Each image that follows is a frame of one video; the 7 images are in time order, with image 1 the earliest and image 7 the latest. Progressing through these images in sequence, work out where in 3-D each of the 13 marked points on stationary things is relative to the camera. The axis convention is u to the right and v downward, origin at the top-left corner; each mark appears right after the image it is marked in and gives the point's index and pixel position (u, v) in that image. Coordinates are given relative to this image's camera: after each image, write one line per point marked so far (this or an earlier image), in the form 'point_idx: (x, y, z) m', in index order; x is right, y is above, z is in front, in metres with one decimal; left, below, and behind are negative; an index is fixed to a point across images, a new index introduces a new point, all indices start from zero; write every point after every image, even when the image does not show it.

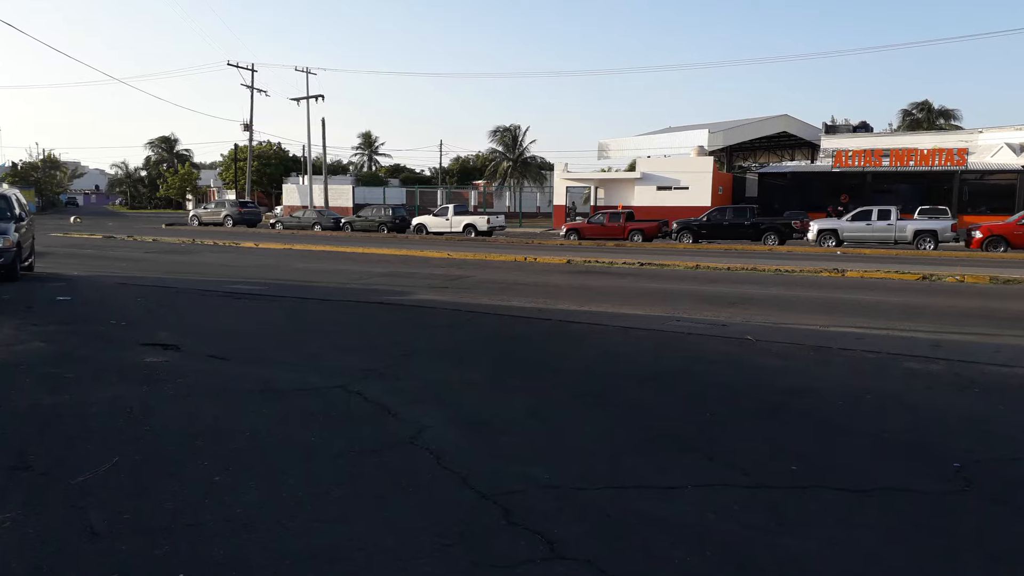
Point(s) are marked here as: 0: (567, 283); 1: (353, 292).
0: (+1.3, +0.1, +18.9) m
1: (-3.3, -0.1, +16.4) m
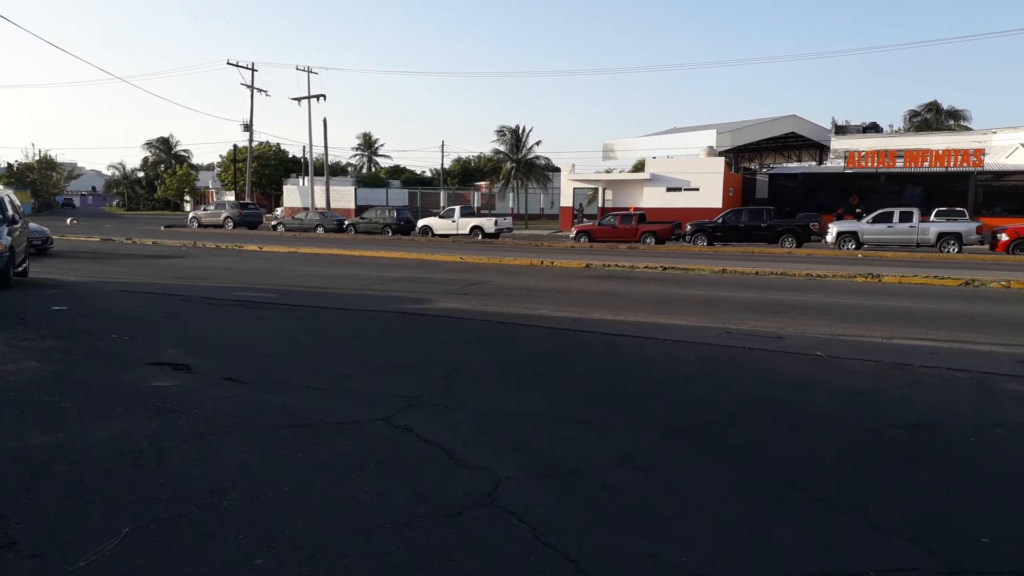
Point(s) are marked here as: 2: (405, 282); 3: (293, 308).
0: (+1.8, 0.0, +17.9) m
1: (-2.8, -0.2, +15.4) m
2: (-2.6, +0.1, +19.3) m
3: (-3.6, -0.3, +13.1) m
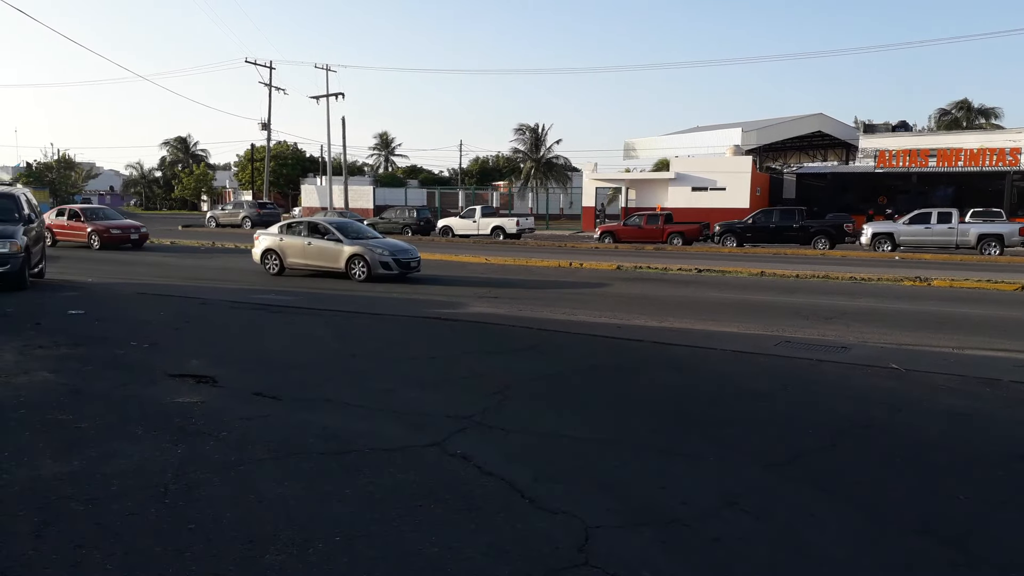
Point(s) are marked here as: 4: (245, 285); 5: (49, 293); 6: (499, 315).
0: (+2.5, -0.1, +17.1) m
1: (-2.1, -0.3, +14.7) m
2: (-1.9, +0.1, +18.7) m
3: (-3.0, -0.4, +12.5) m
4: (-5.9, +0.1, +17.4) m
5: (-8.4, -0.1, +14.3) m
6: (-0.2, -0.4, +13.3) m
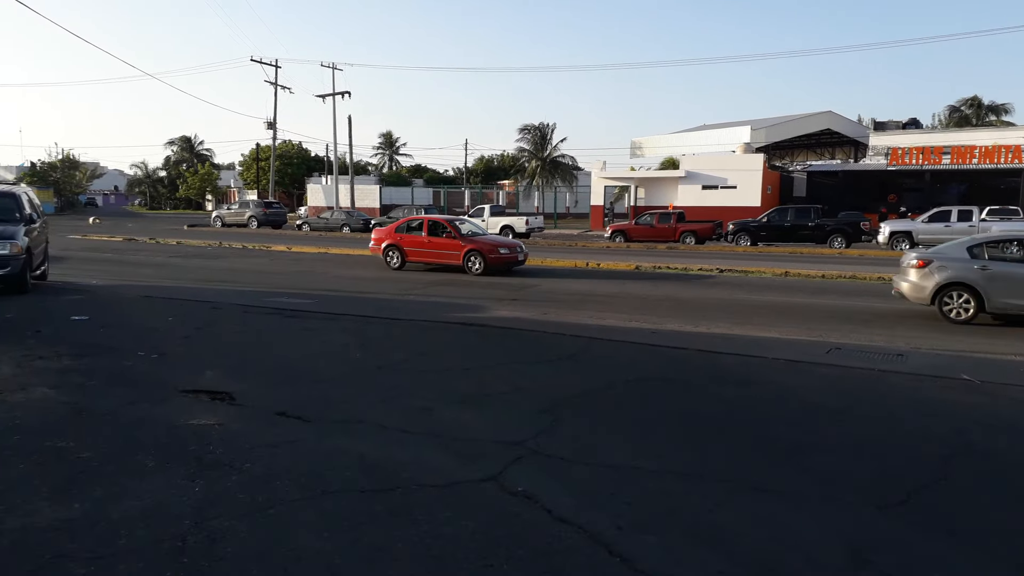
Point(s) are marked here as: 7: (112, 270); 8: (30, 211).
0: (+2.9, -0.1, +16.4) m
1: (-1.7, -0.3, +14.0) m
2: (-1.5, 0.0, +18.0) m
3: (-2.6, -0.4, +11.8) m
4: (-5.5, 0.0, +16.8) m
5: (-8.0, -0.1, +13.7) m
6: (+0.2, -0.5, +12.6) m
7: (-10.1, +0.4, +19.9) m
8: (-9.0, +1.4, +14.7) m
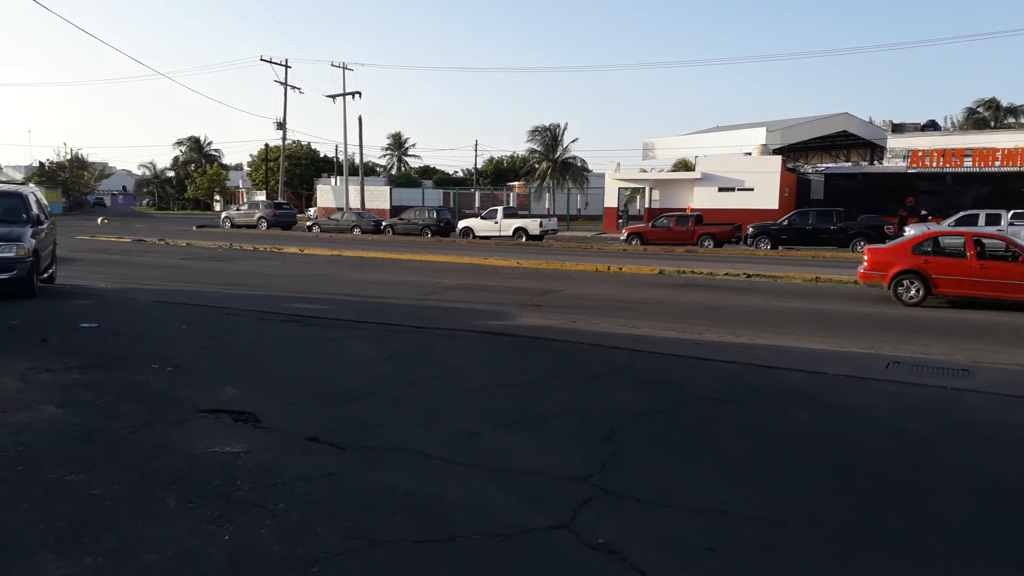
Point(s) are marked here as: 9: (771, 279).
0: (+3.3, -0.3, +15.8) m
1: (-1.3, -0.4, +13.4) m
2: (-1.0, -0.1, +17.4) m
3: (-2.2, -0.5, +11.2) m
4: (-5.0, -0.1, +16.2) m
5: (-7.5, -0.2, +13.1) m
6: (+0.6, -0.6, +12.0) m
7: (-9.6, +0.4, +19.4) m
8: (-8.5, +1.4, +14.2) m
9: (+6.5, +0.2, +19.8) m
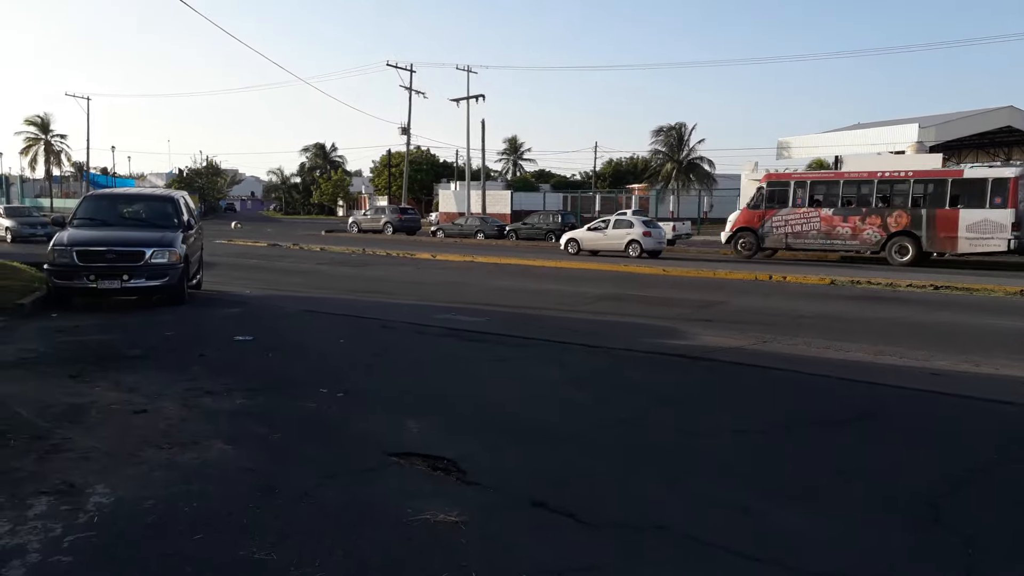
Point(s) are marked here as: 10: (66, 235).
0: (+6.3, -0.5, +13.8) m
1: (+1.4, -0.6, +12.1) m
2: (+2.2, -0.3, +16.0) m
3: (+0.2, -0.7, +10.0) m
4: (-1.9, -0.2, +15.4) m
5: (-4.9, -0.3, +12.6) m
6: (+3.1, -0.8, +10.4) m
7: (-6.0, +0.2, +19.1) m
8: (-5.7, +1.3, +13.8) m
9: (+9.9, -0.1, +17.4) m
10: (-6.8, +0.8, +12.1) m
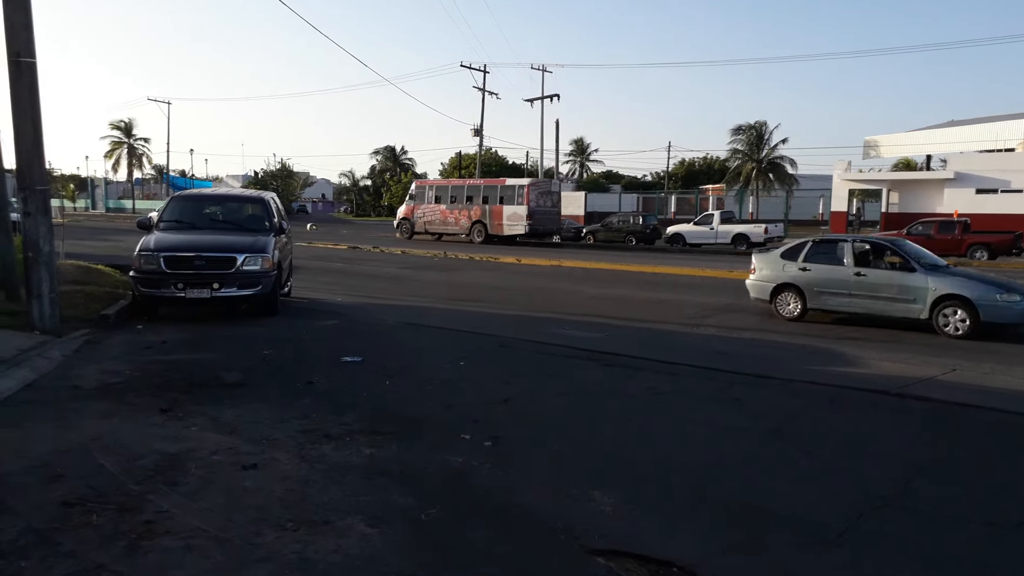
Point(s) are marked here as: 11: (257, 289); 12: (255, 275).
0: (+8.1, -0.7, +11.8) m
1: (+3.1, -0.8, +10.5) m
2: (+4.3, -0.5, +14.3) m
3: (+1.8, -0.9, +8.5) m
4: (+0.1, -0.4, +14.0) m
5: (-3.0, -0.5, +11.5) m
6: (+4.7, -1.0, +8.7) m
7: (-3.7, +0.1, +18.1) m
8: (-3.8, +1.1, +12.7) m
9: (+12.1, -0.4, +15.1) m
10: (-5.0, +0.7, +11.1) m
11: (-3.6, 0.0, +11.0) m
12: (-3.6, +0.2, +11.0) m
